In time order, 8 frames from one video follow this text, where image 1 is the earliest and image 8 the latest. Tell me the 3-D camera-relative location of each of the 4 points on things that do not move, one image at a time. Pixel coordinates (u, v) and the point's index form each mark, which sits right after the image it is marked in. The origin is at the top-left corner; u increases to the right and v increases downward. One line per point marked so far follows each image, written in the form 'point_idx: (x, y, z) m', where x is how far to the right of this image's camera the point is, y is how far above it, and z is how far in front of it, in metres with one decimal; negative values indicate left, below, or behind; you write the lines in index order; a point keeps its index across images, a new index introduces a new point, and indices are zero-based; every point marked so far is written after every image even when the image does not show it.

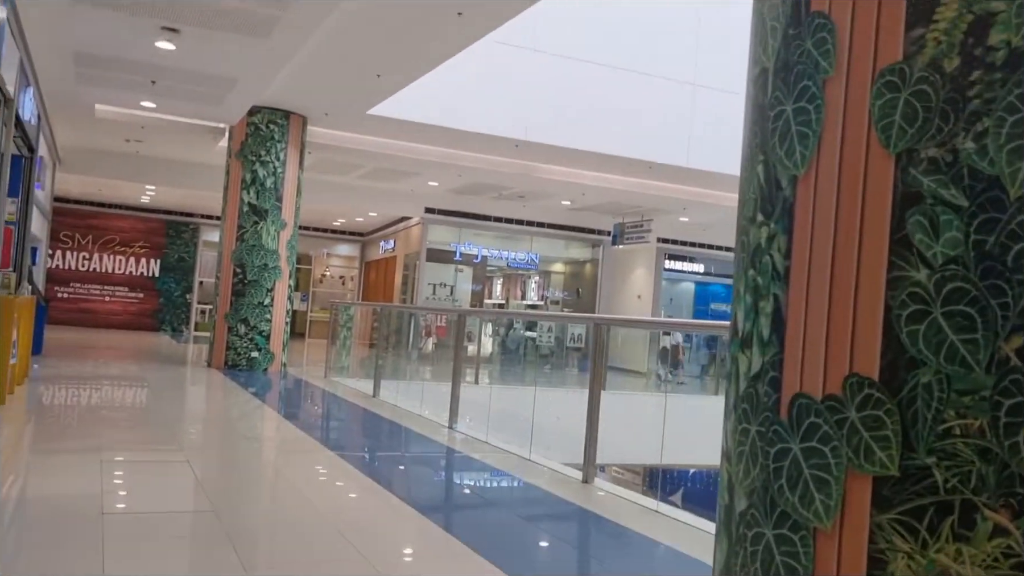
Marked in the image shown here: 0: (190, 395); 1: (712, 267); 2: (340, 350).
0: (-3.3, -1.1, +8.7) m
1: (+4.1, +0.4, +16.8) m
2: (-2.3, -0.8, +10.9) m
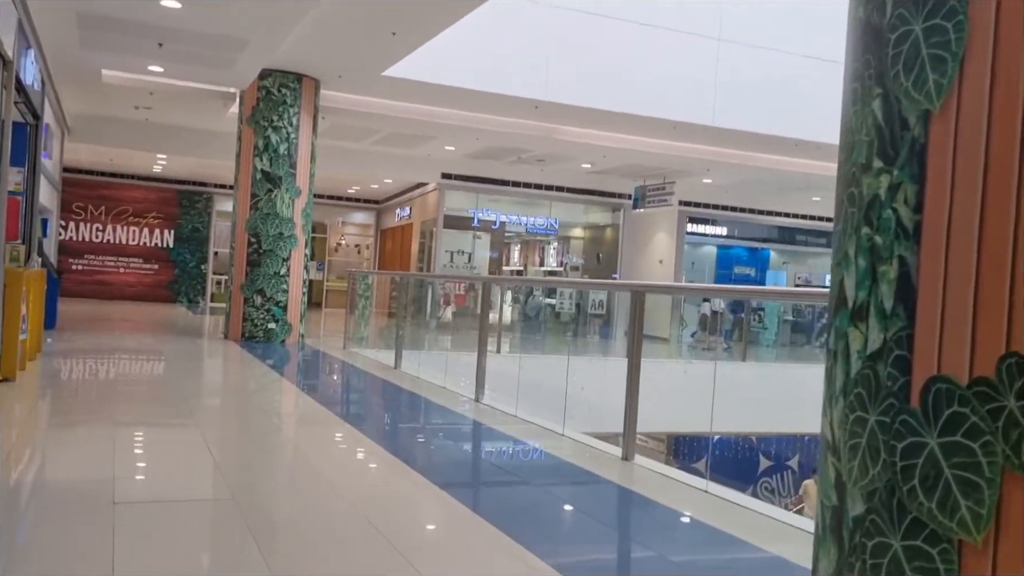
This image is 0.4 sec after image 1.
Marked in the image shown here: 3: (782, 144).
0: (-3.1, -0.8, +8.5) m
1: (+4.5, +1.2, +16.4) m
2: (-2.0, -0.4, +10.6) m
3: (+3.7, +2.0, +11.5) m
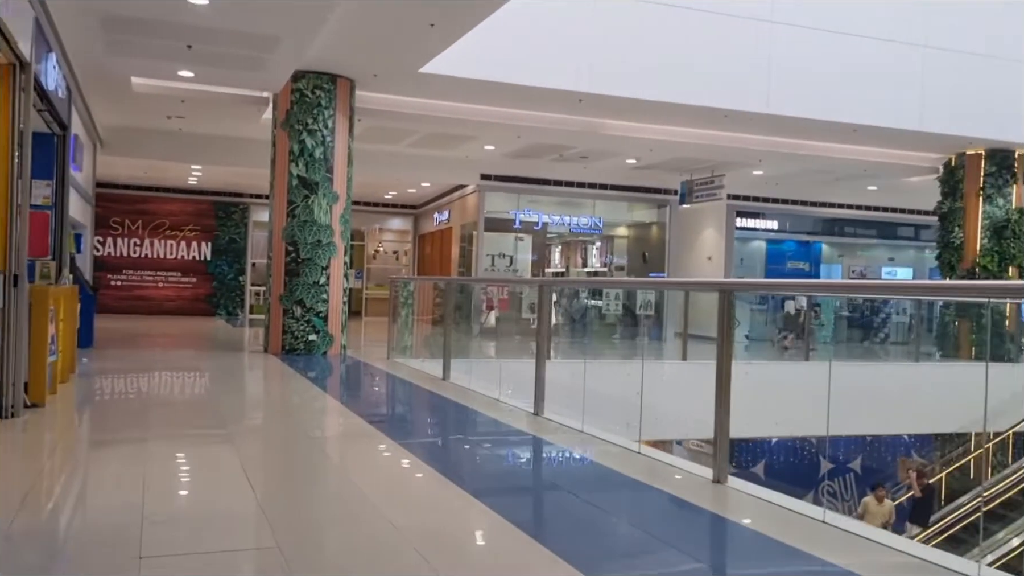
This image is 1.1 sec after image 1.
0: (-2.6, -0.9, +8.2) m
1: (+5.3, +1.2, +15.7) m
2: (-1.4, -0.5, +10.2) m
3: (+4.3, +2.1, +10.9) m
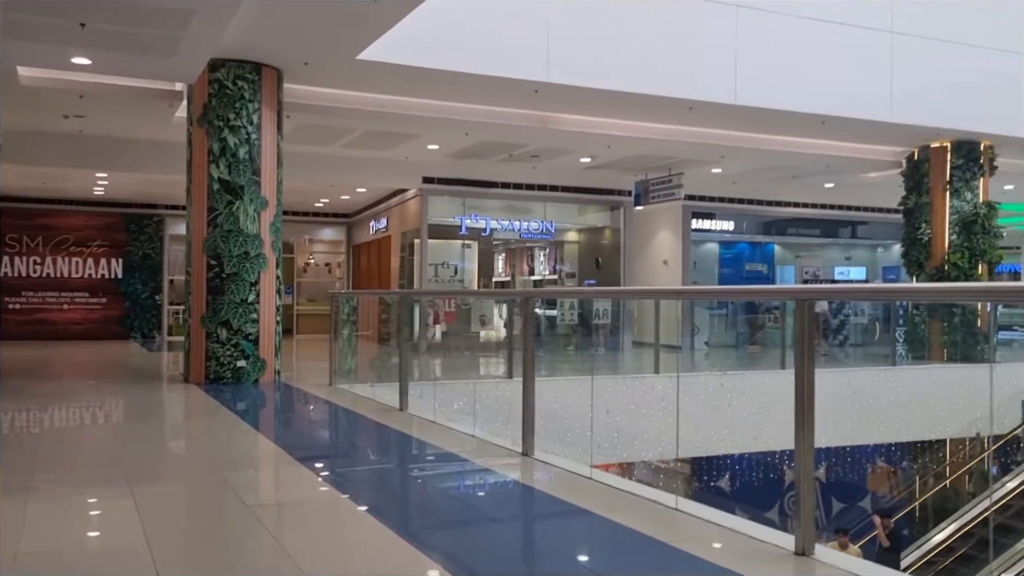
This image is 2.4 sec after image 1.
0: (-2.9, -1.1, +7.0) m
1: (+4.3, +1.2, +15.2) m
2: (-1.9, -0.7, +9.1) m
3: (+3.6, +2.0, +10.2) m
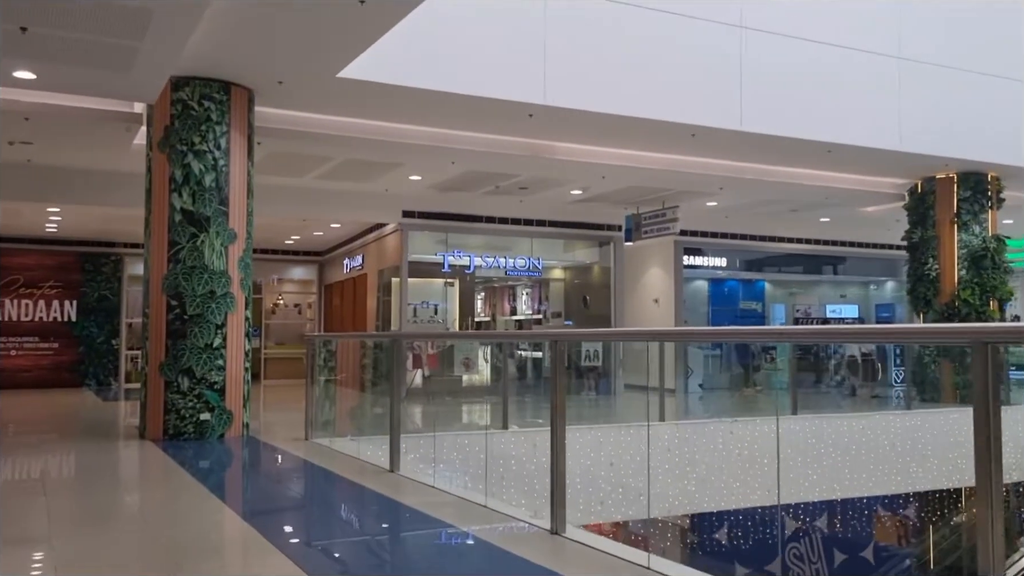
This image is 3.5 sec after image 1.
0: (-2.8, -1.4, +6.0) m
1: (+3.9, +0.5, +14.6) m
2: (-1.9, -1.1, +8.2) m
3: (+3.5, +1.6, +9.7) m
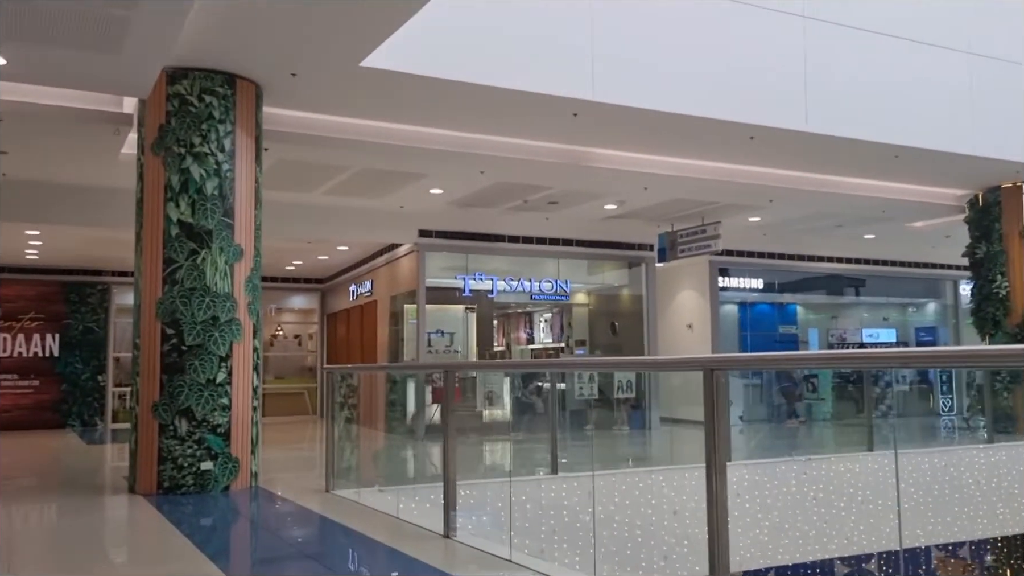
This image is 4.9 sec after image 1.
0: (-2.4, -1.5, +4.9) m
1: (+4.3, +0.1, +13.6) m
2: (-1.5, -1.3, +7.1) m
3: (+3.9, +1.4, +8.8) m
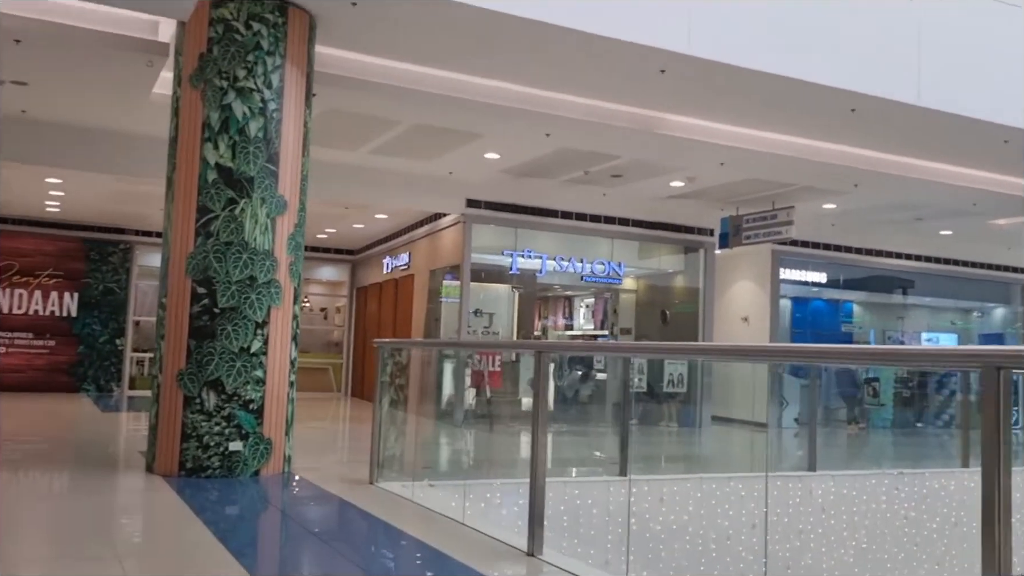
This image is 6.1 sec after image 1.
0: (-2.0, -1.3, +4.2) m
1: (+4.9, +0.2, +12.8) m
2: (-1.1, -1.1, +6.4) m
3: (+4.5, +1.4, +7.9) m
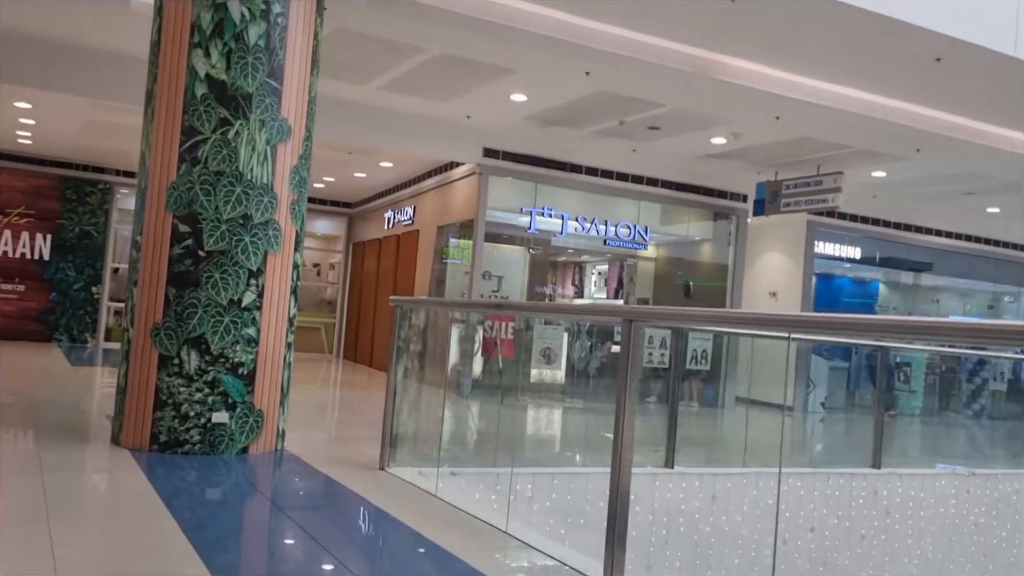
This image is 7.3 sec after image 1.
0: (-1.8, -1.0, +3.3) m
1: (+5.1, +0.5, +12.0) m
2: (-0.9, -0.7, +5.5) m
3: (+4.8, +1.5, +7.0) m
